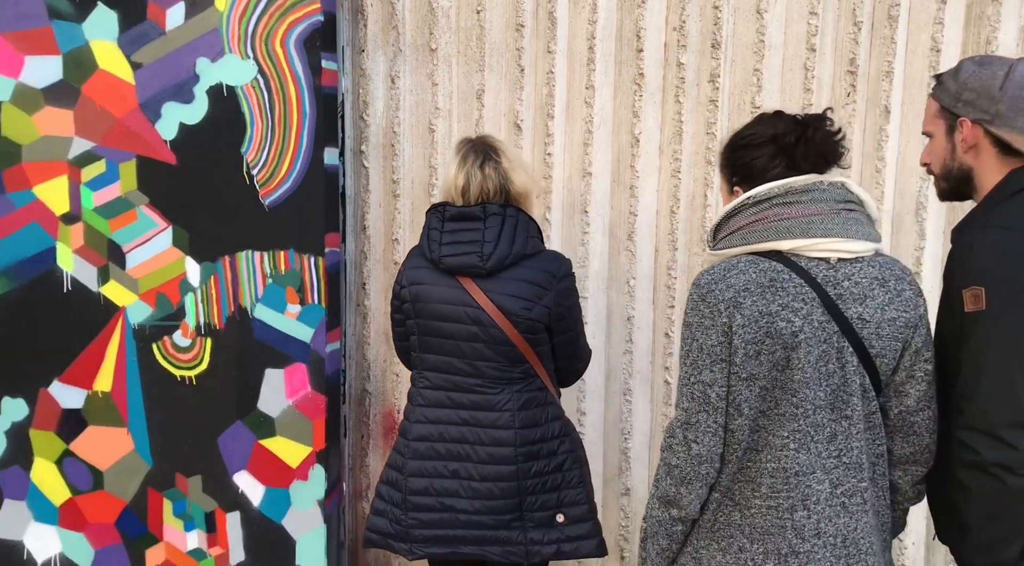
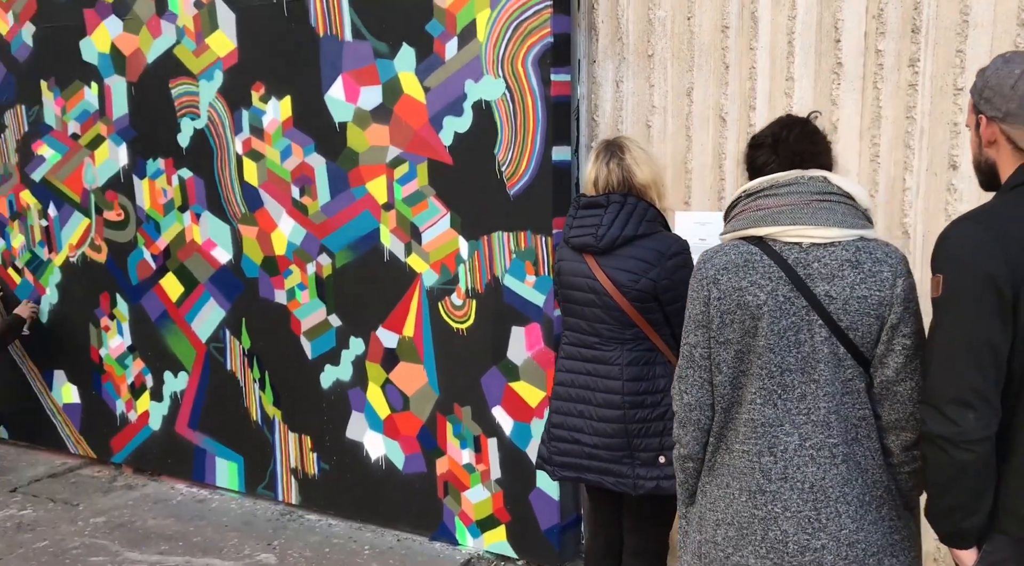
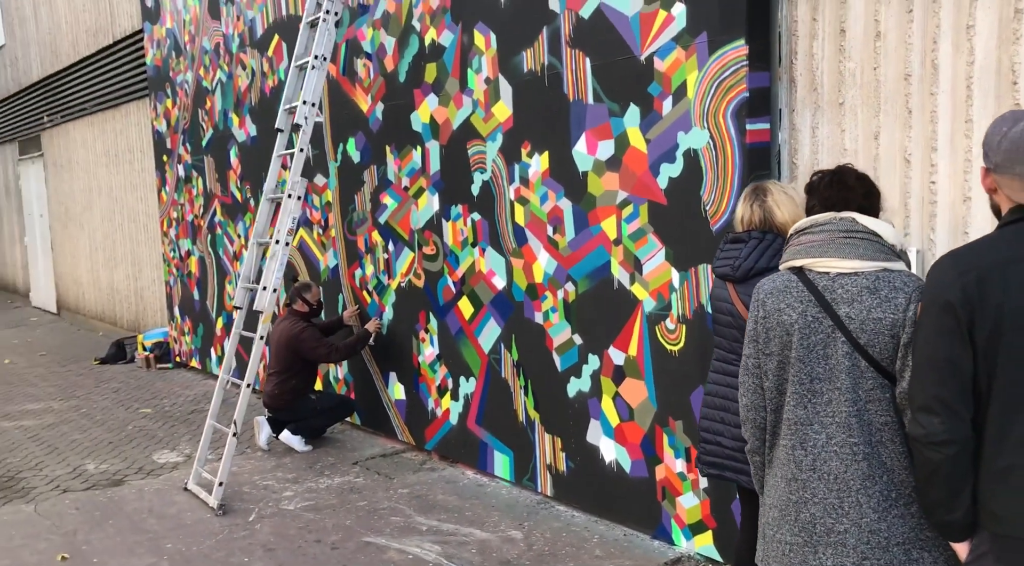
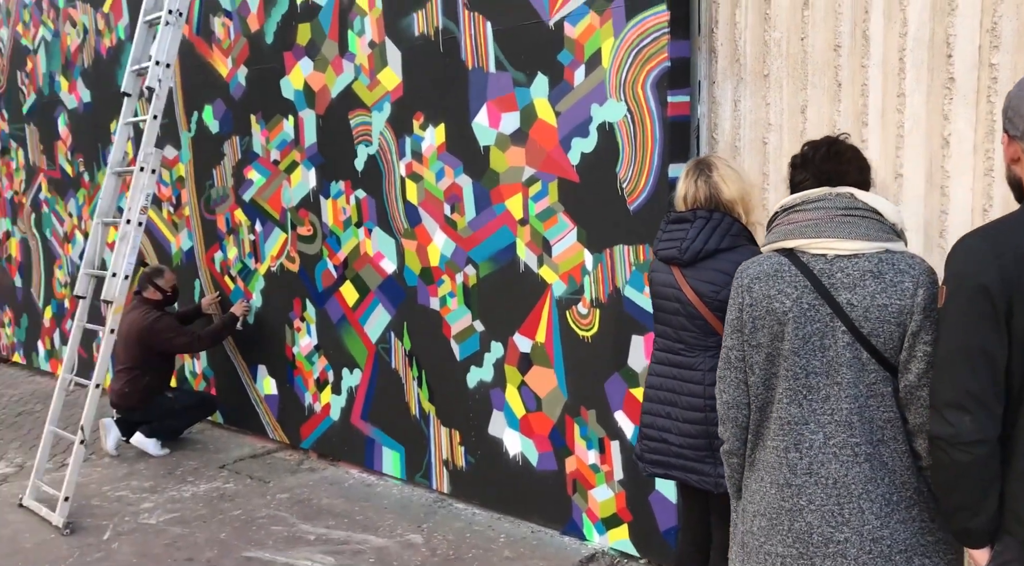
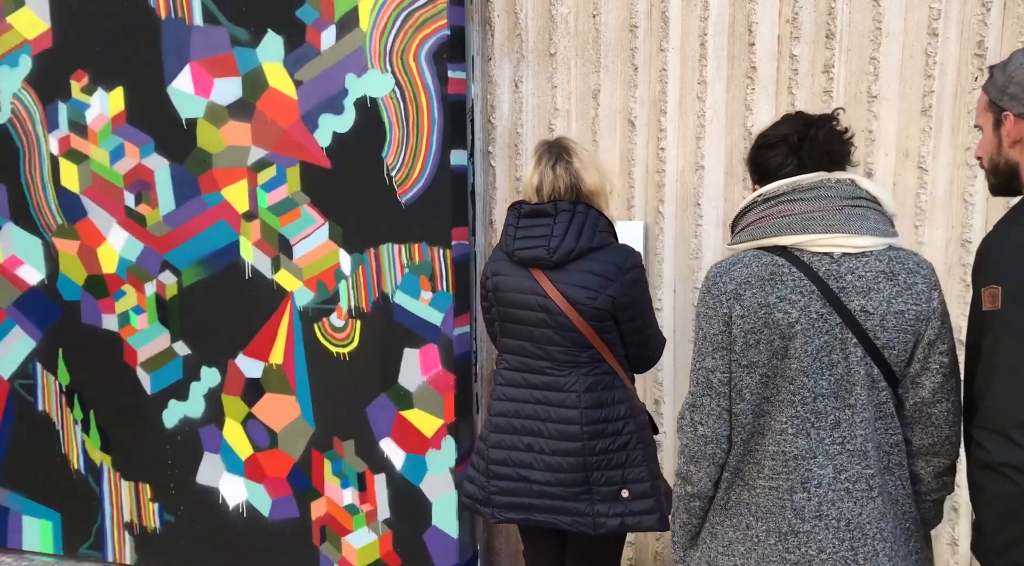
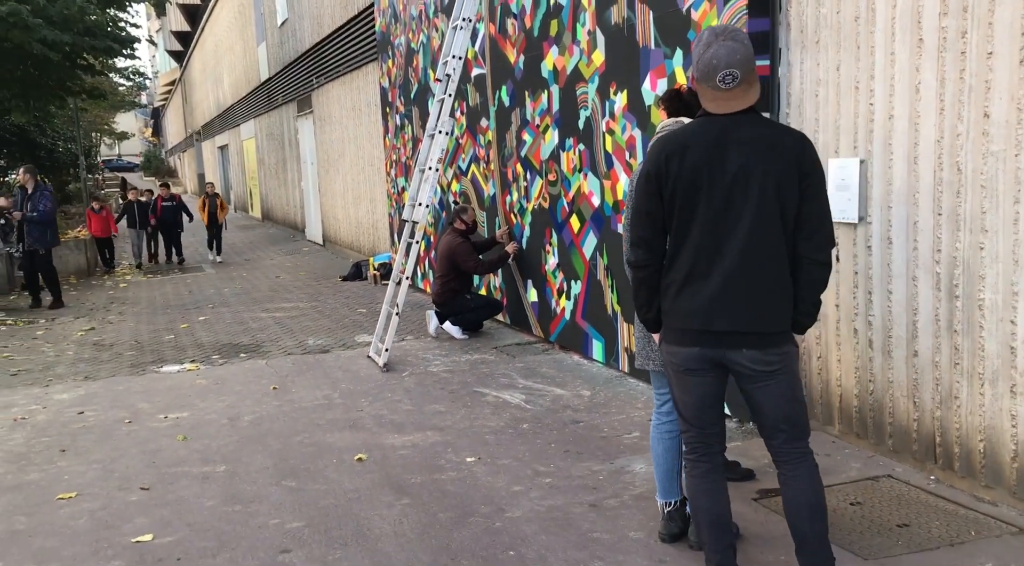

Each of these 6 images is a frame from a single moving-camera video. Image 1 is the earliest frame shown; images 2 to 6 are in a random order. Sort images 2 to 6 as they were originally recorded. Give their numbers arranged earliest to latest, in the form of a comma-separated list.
5, 2, 4, 3, 6
